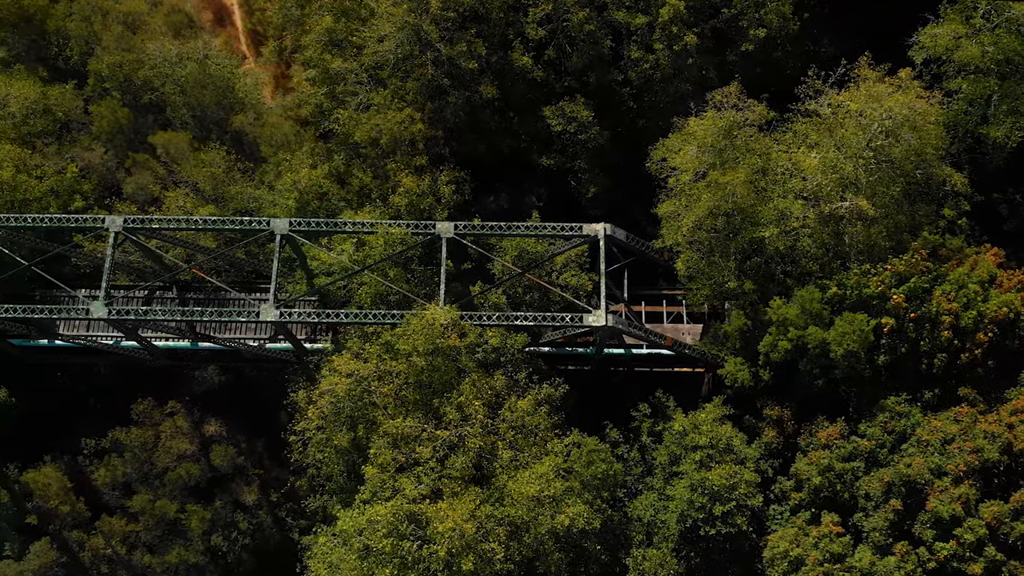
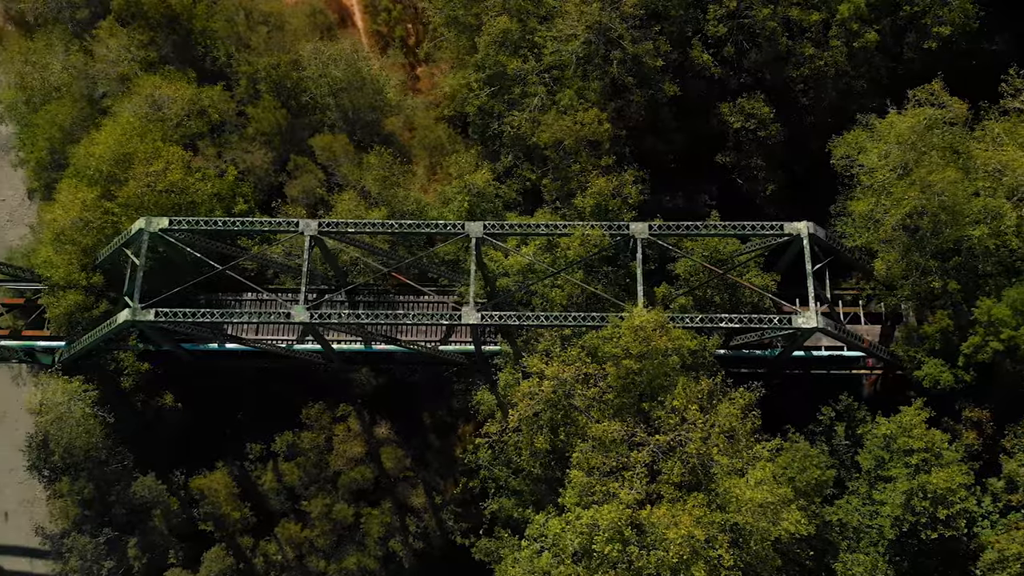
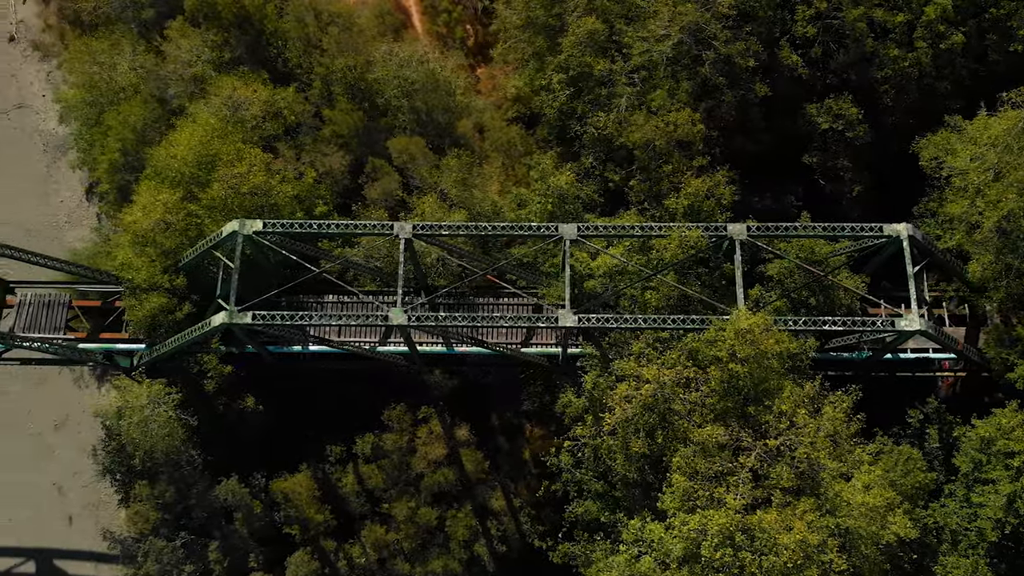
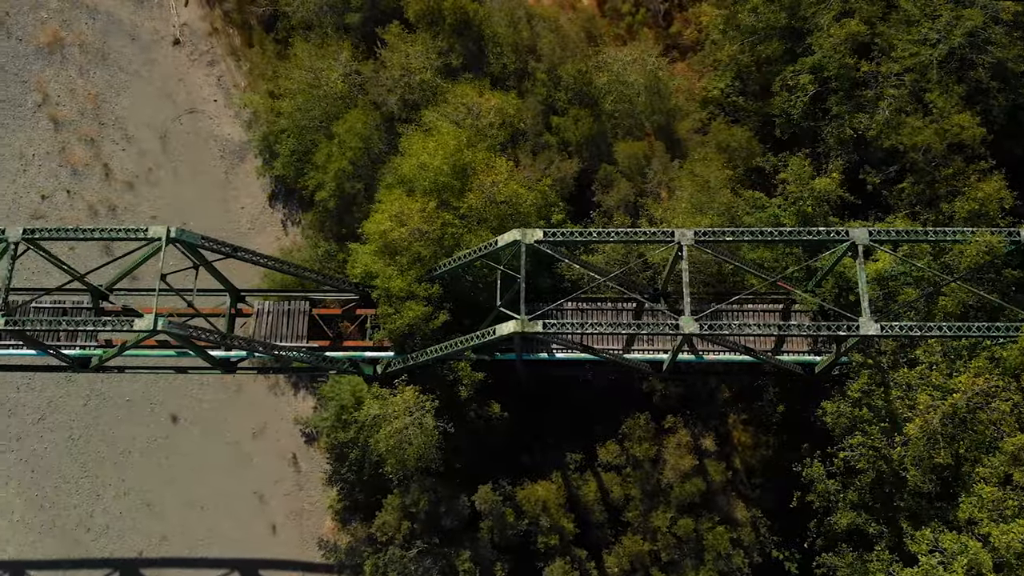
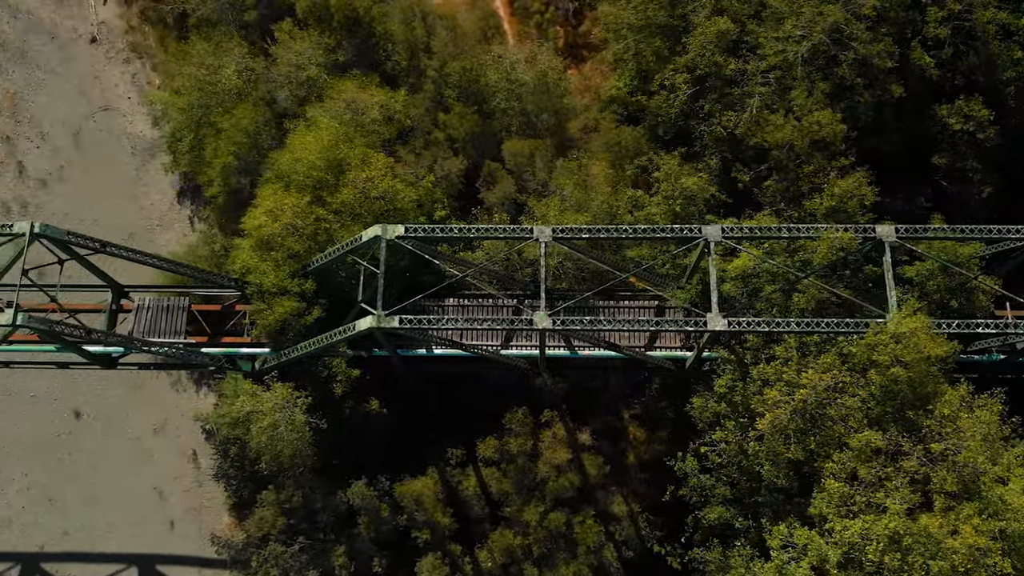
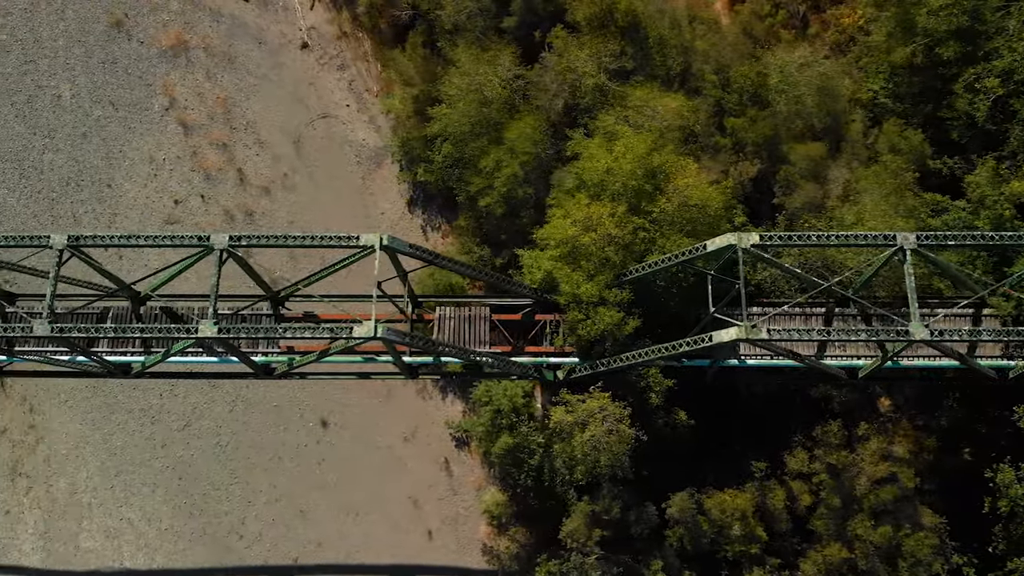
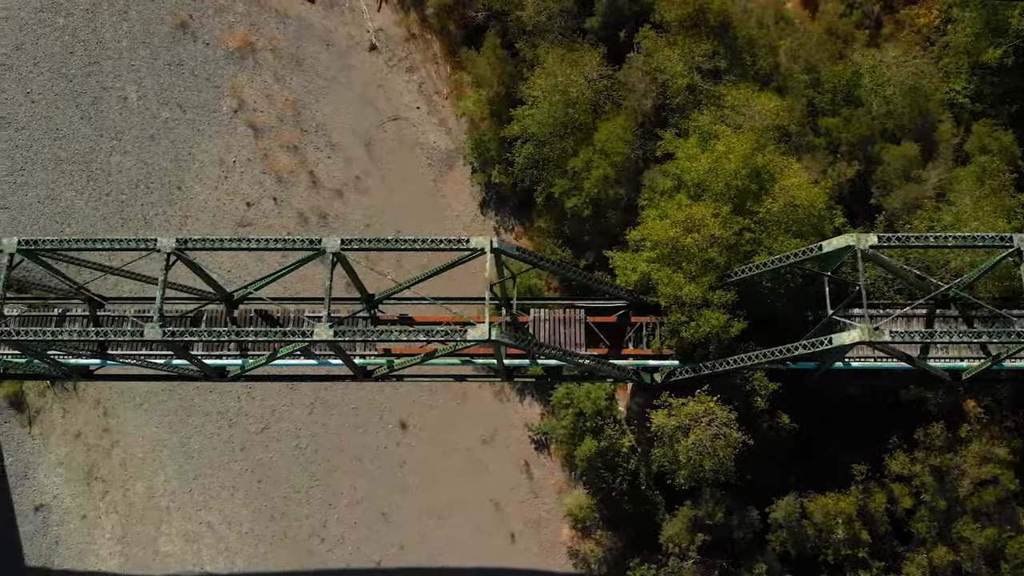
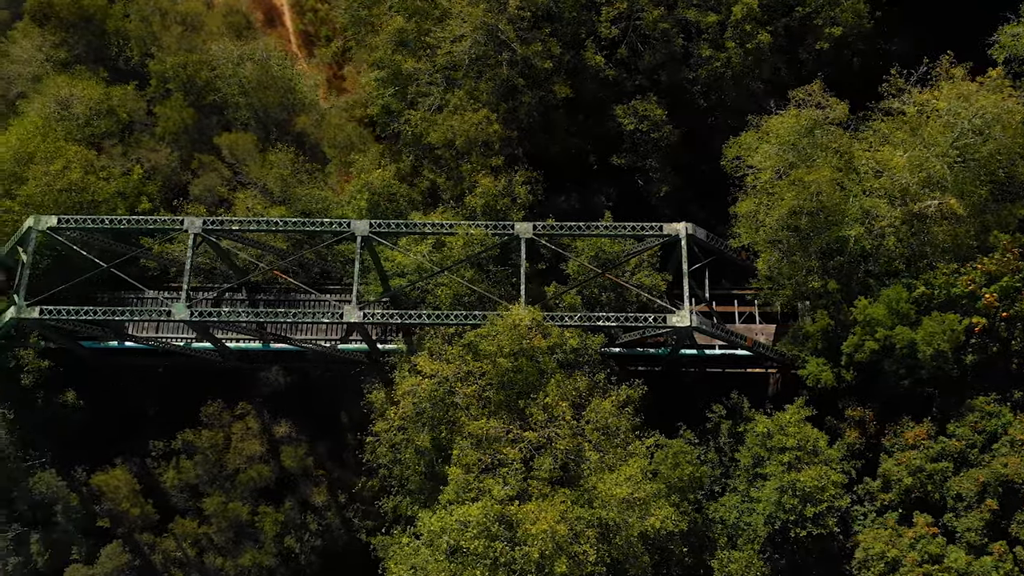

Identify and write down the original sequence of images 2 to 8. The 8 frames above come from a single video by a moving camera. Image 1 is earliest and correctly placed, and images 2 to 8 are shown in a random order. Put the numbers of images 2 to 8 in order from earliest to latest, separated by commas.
8, 2, 3, 5, 4, 6, 7
